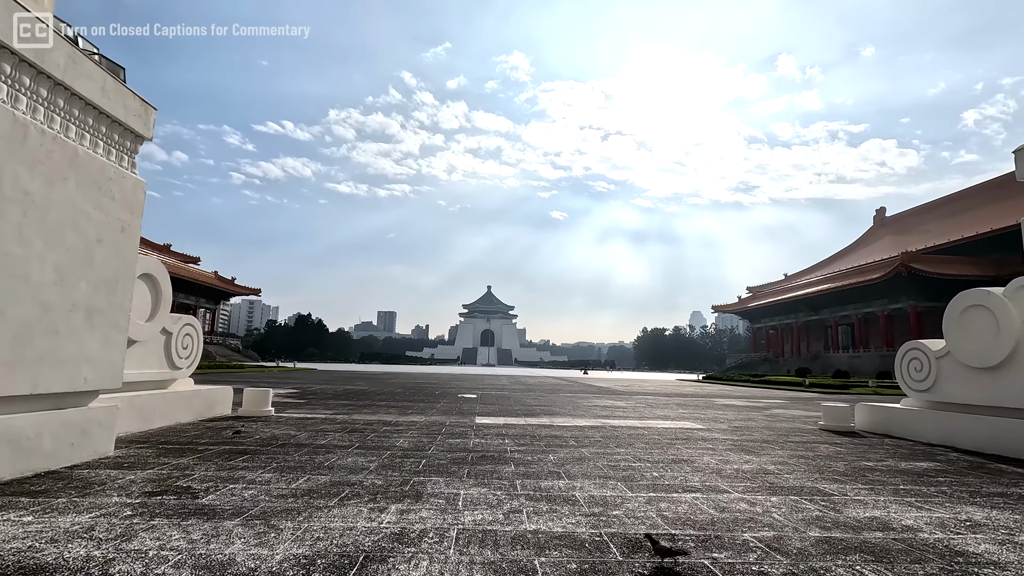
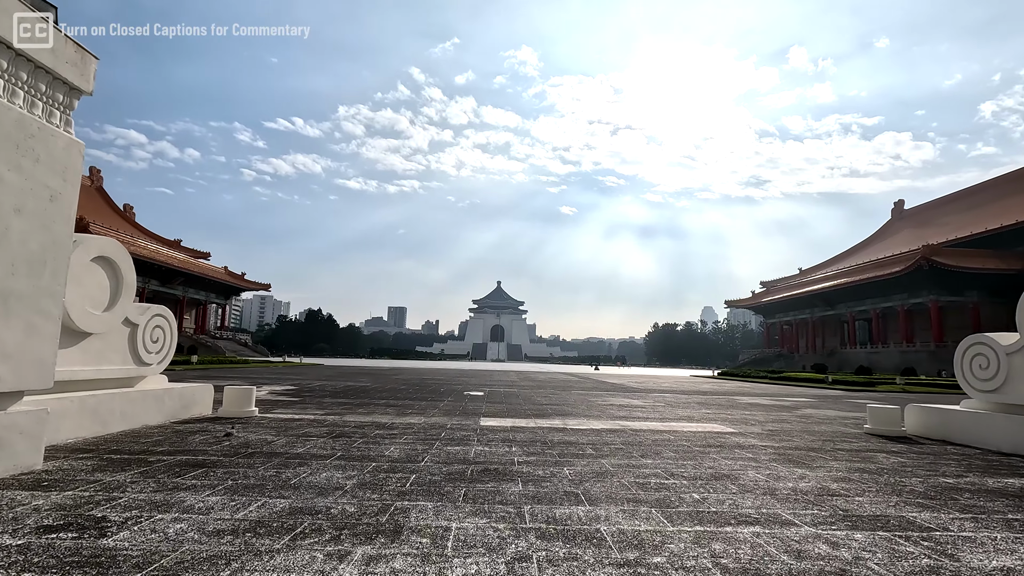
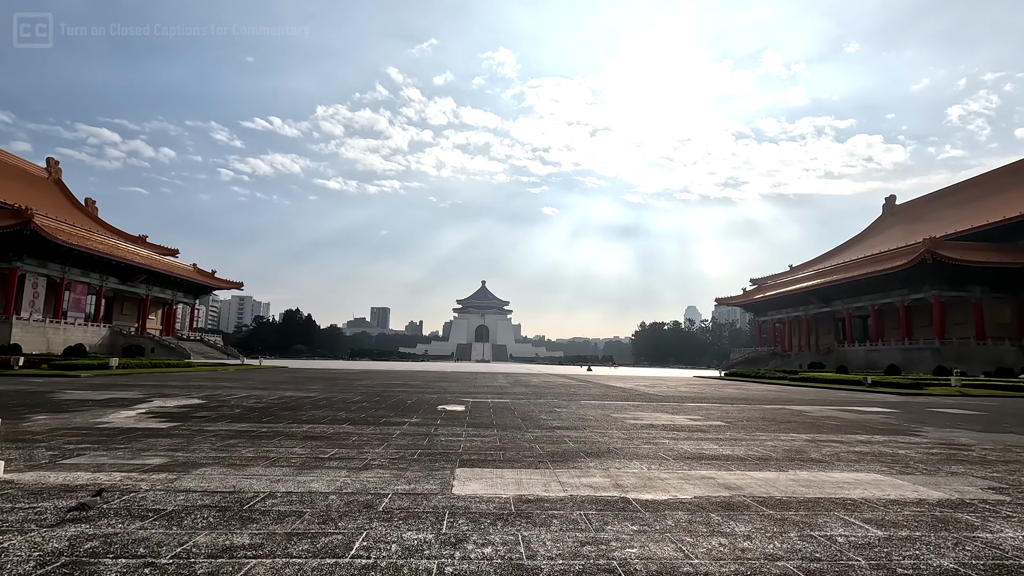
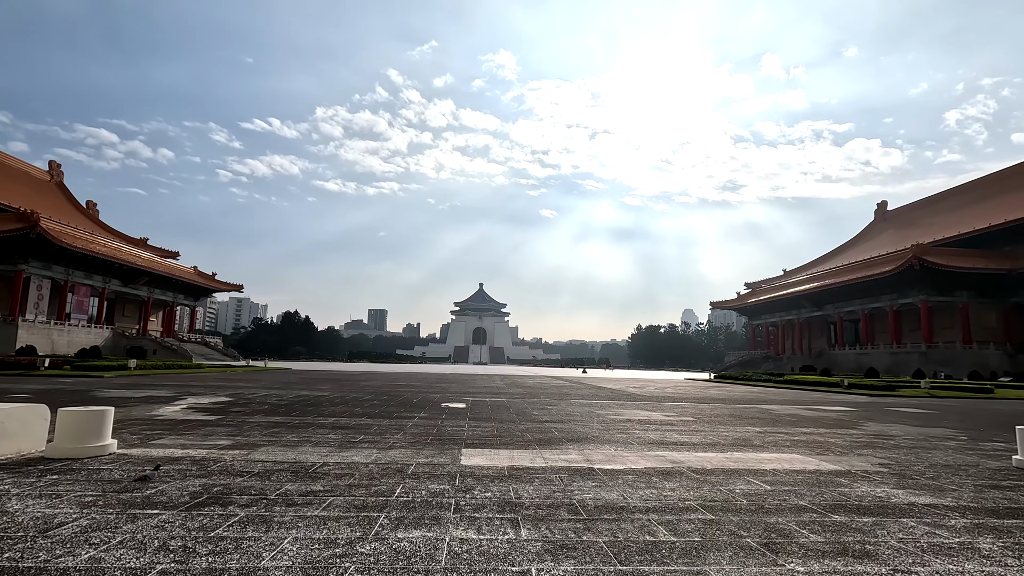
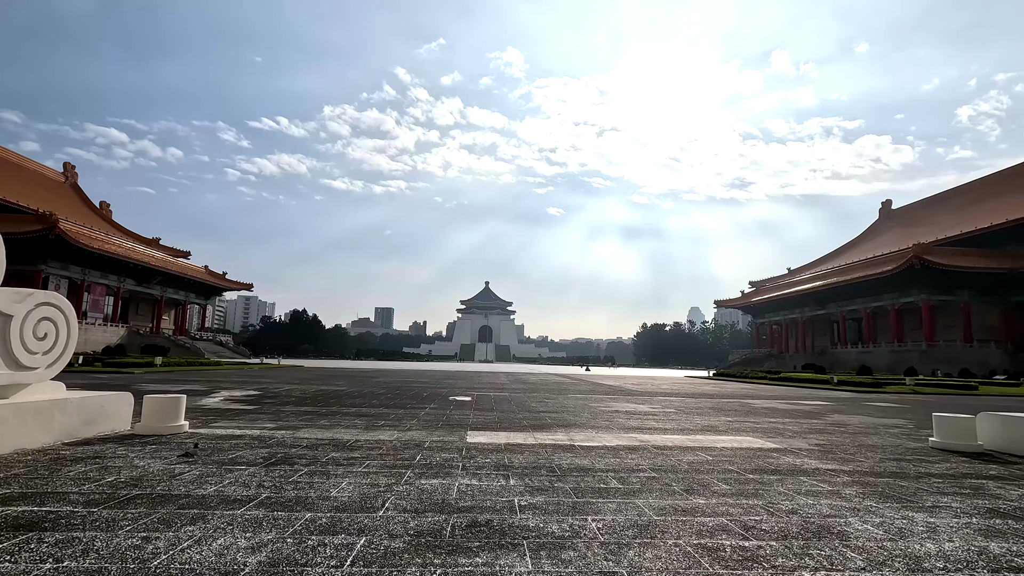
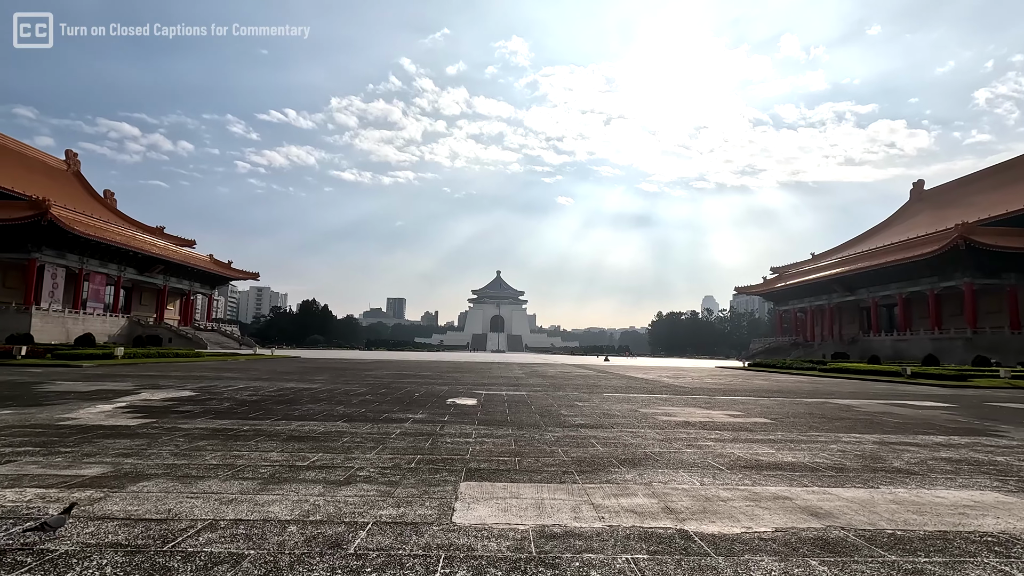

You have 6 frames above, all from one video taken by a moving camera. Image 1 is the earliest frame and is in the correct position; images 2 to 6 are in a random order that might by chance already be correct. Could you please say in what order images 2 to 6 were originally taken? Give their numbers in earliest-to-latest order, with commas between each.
2, 5, 4, 3, 6
